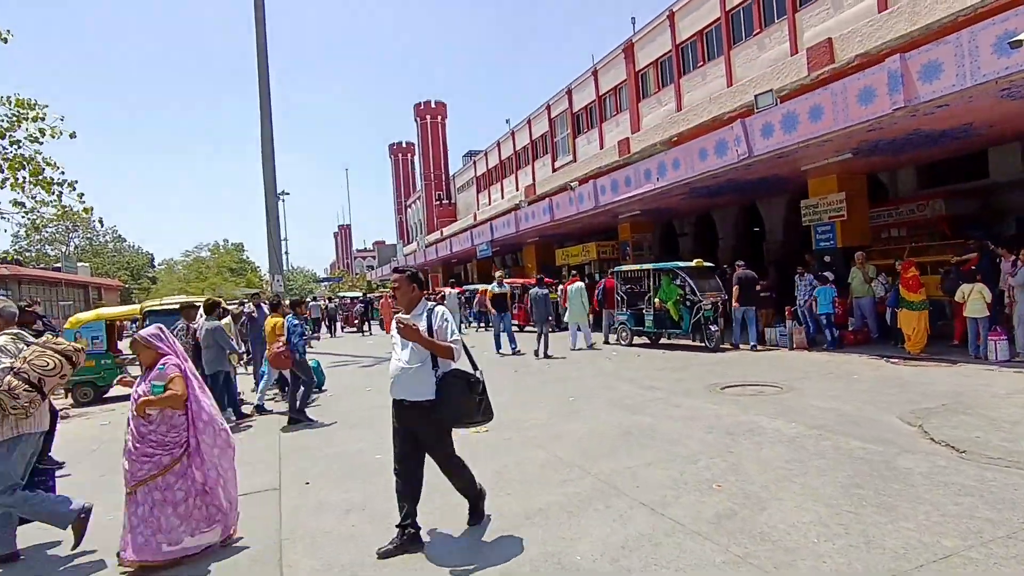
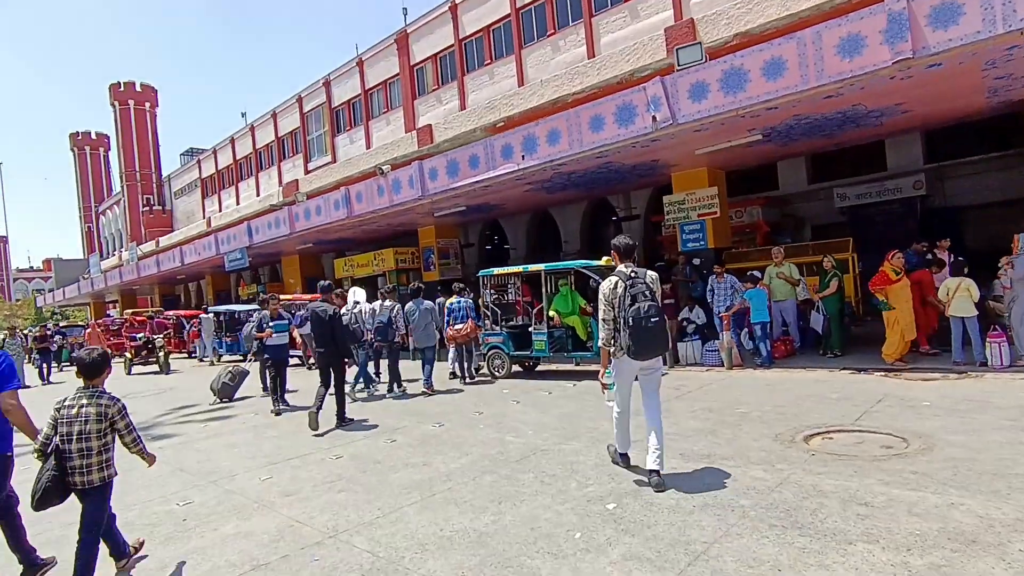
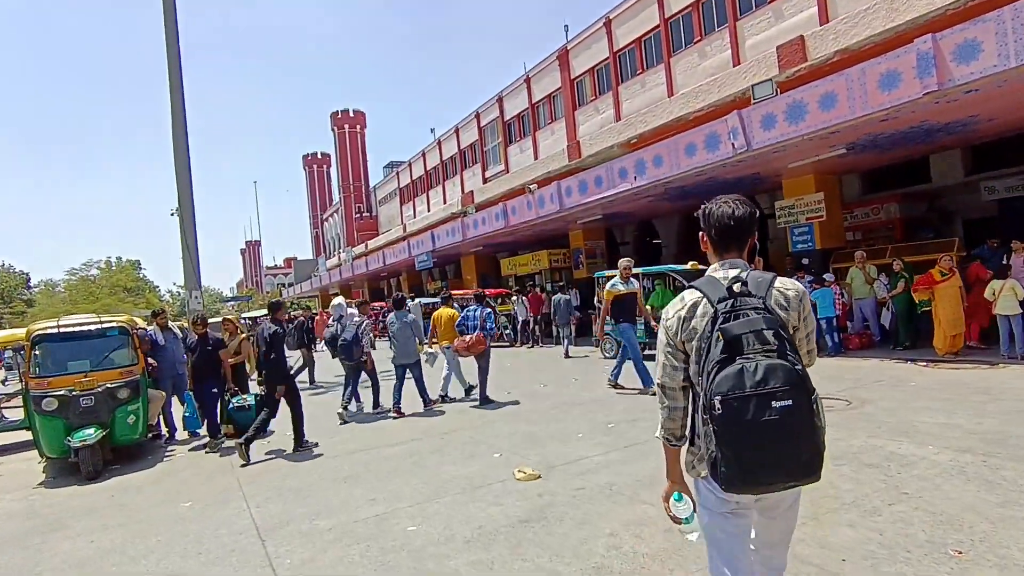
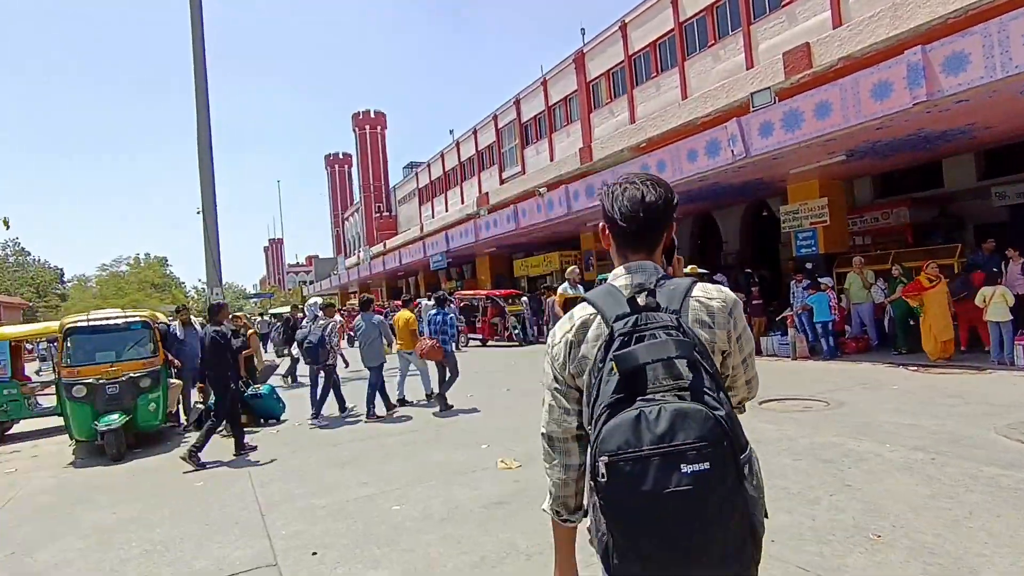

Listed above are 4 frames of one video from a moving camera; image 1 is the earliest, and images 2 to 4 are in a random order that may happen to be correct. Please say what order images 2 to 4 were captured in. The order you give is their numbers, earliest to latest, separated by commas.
4, 3, 2
